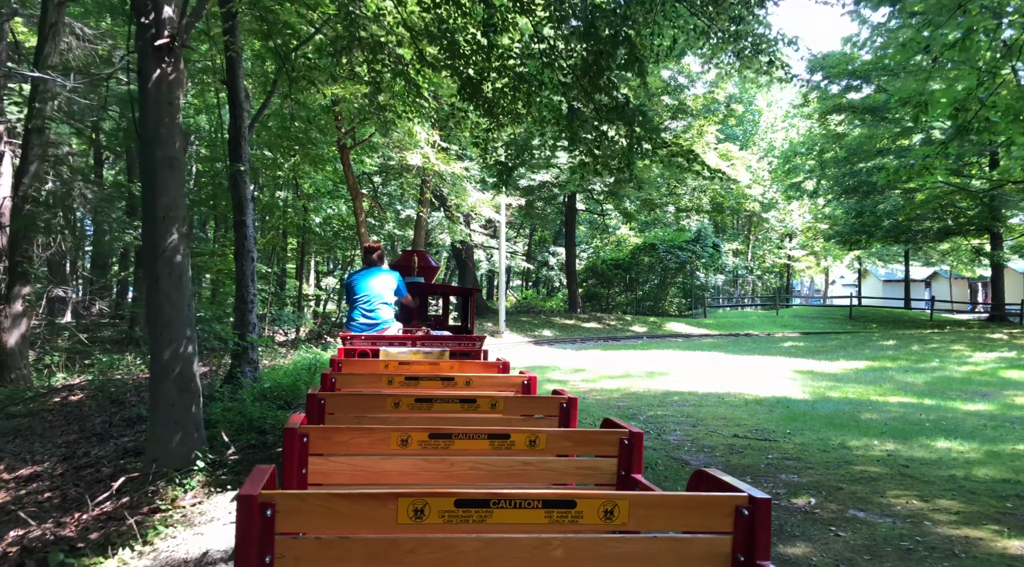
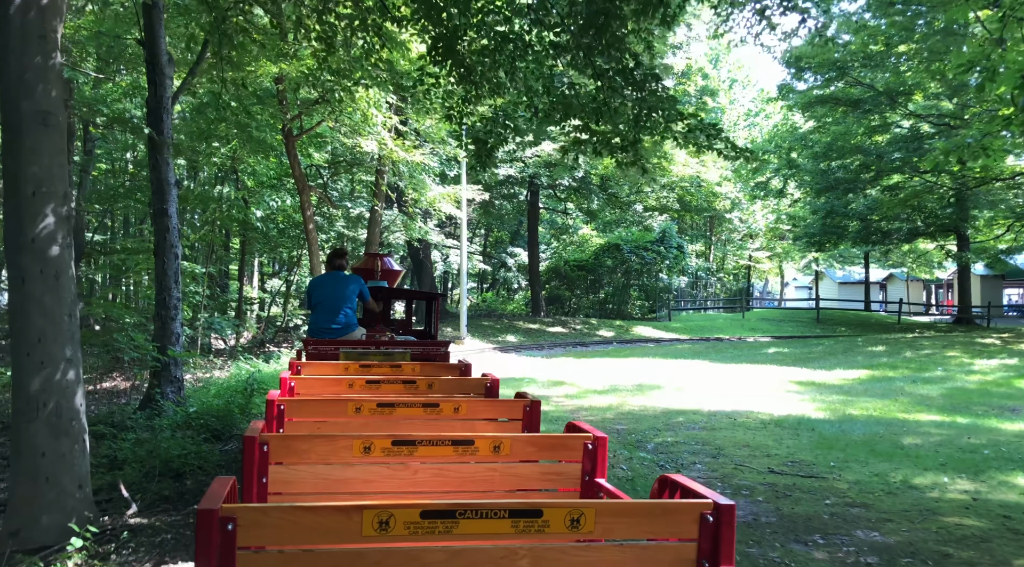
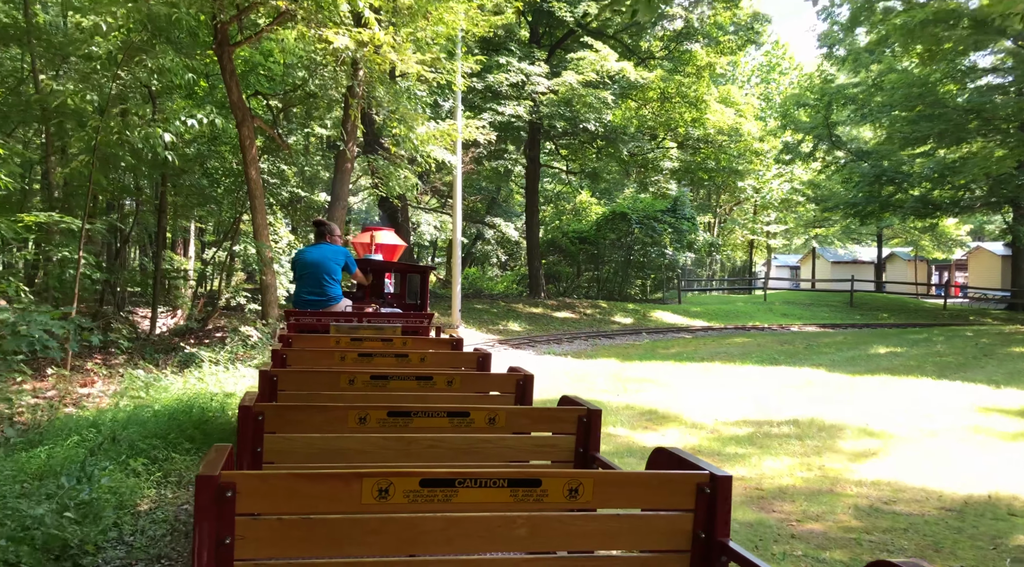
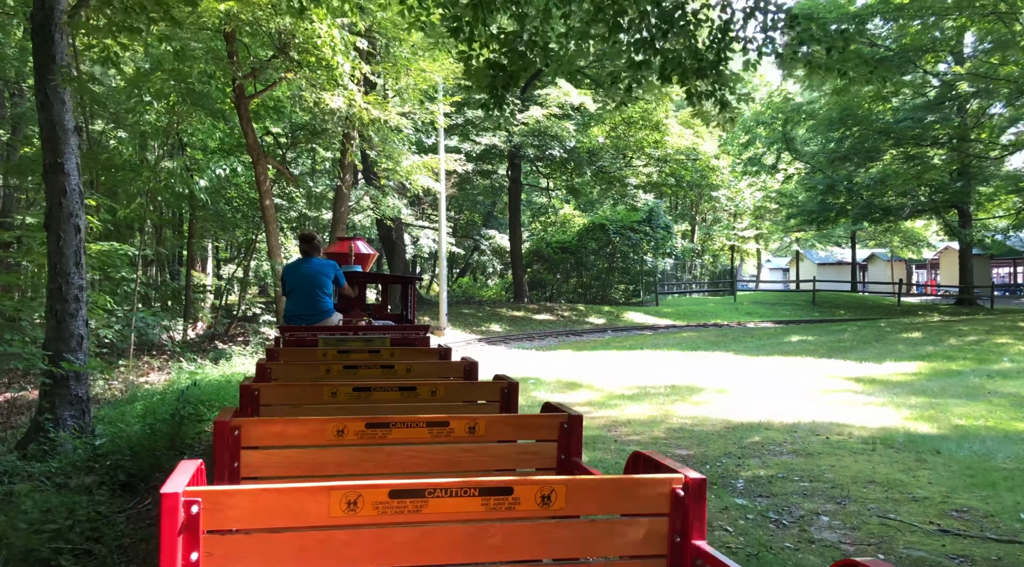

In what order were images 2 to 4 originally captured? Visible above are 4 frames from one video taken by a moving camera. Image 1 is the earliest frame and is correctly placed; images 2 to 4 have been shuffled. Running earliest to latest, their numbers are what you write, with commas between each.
2, 4, 3
